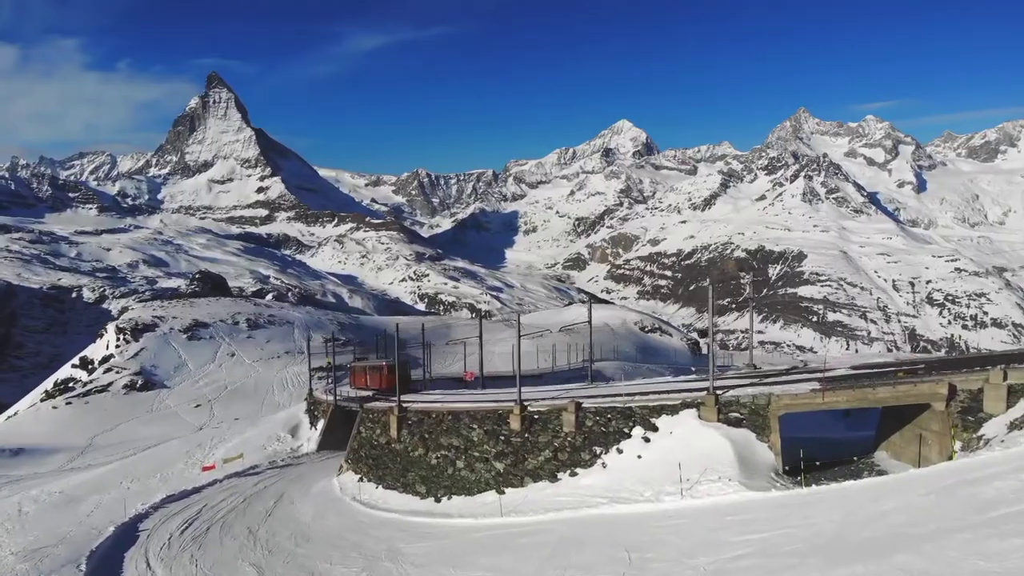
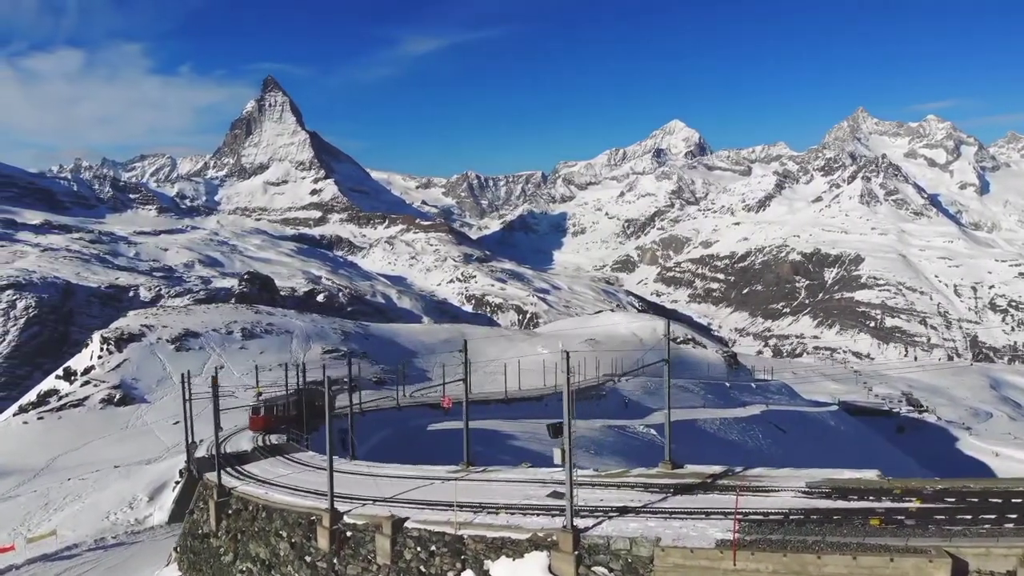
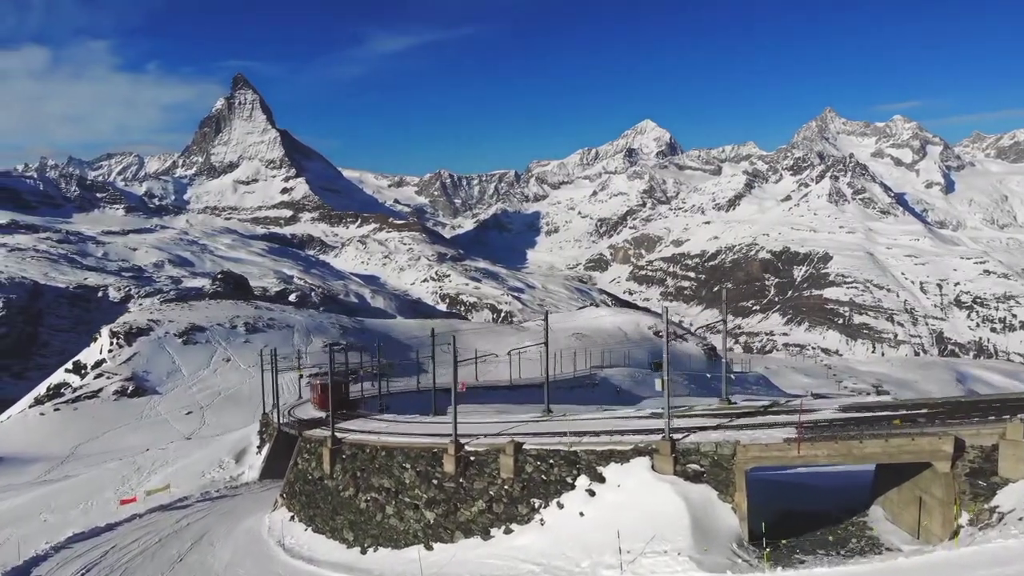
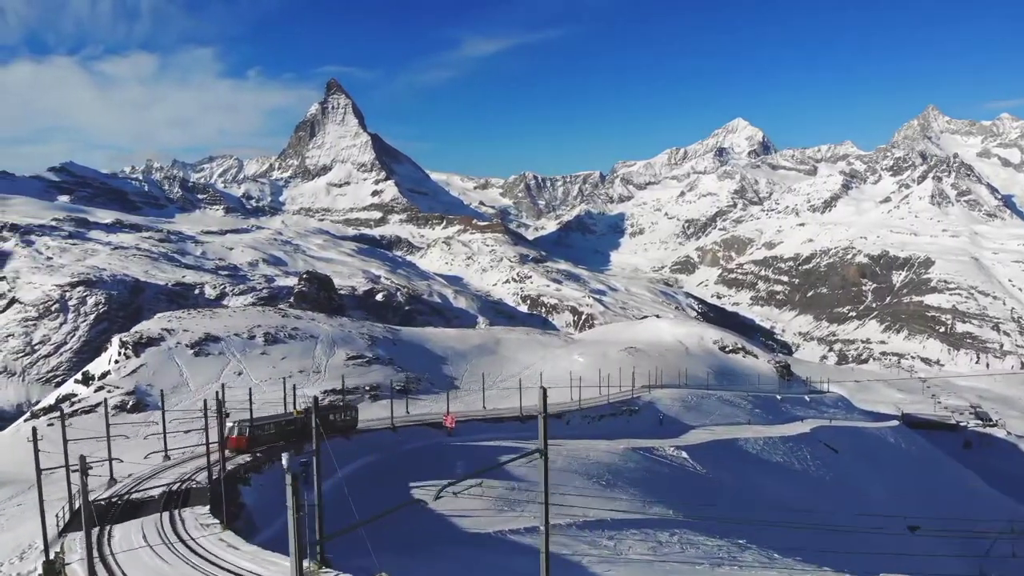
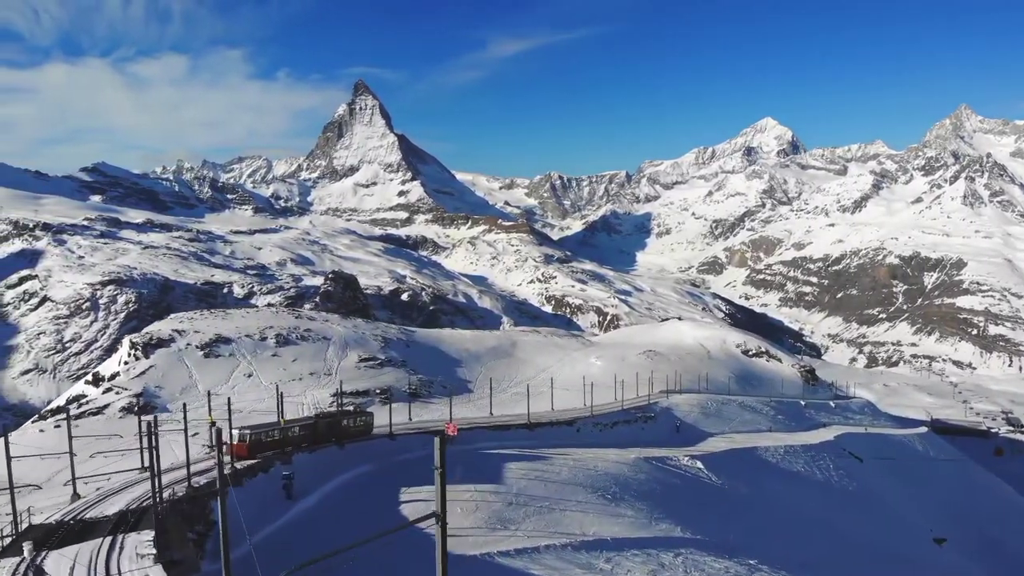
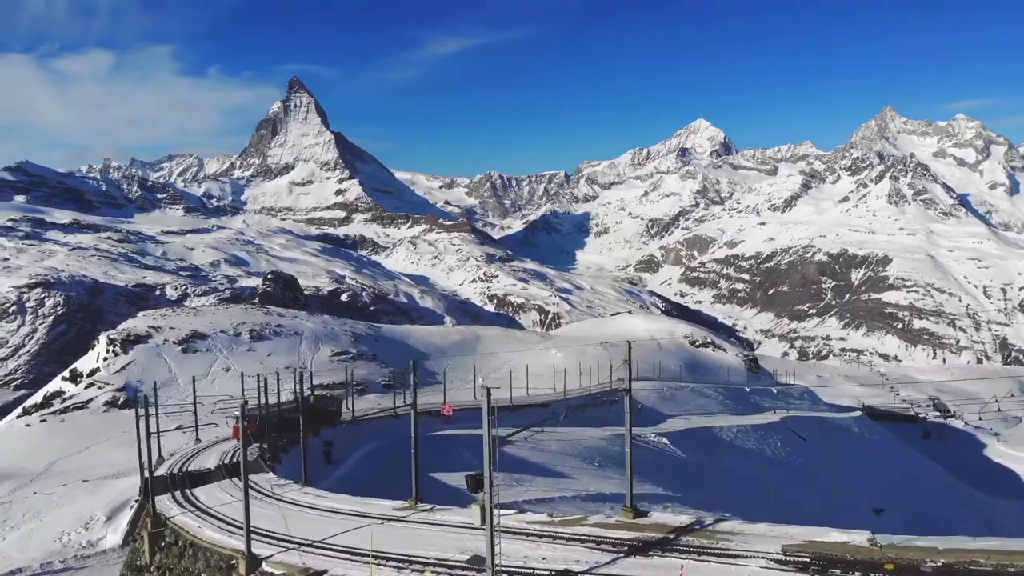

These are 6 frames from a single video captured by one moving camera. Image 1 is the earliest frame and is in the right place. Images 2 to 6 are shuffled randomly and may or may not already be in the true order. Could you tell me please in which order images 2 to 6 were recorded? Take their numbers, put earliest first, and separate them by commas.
3, 2, 6, 4, 5
